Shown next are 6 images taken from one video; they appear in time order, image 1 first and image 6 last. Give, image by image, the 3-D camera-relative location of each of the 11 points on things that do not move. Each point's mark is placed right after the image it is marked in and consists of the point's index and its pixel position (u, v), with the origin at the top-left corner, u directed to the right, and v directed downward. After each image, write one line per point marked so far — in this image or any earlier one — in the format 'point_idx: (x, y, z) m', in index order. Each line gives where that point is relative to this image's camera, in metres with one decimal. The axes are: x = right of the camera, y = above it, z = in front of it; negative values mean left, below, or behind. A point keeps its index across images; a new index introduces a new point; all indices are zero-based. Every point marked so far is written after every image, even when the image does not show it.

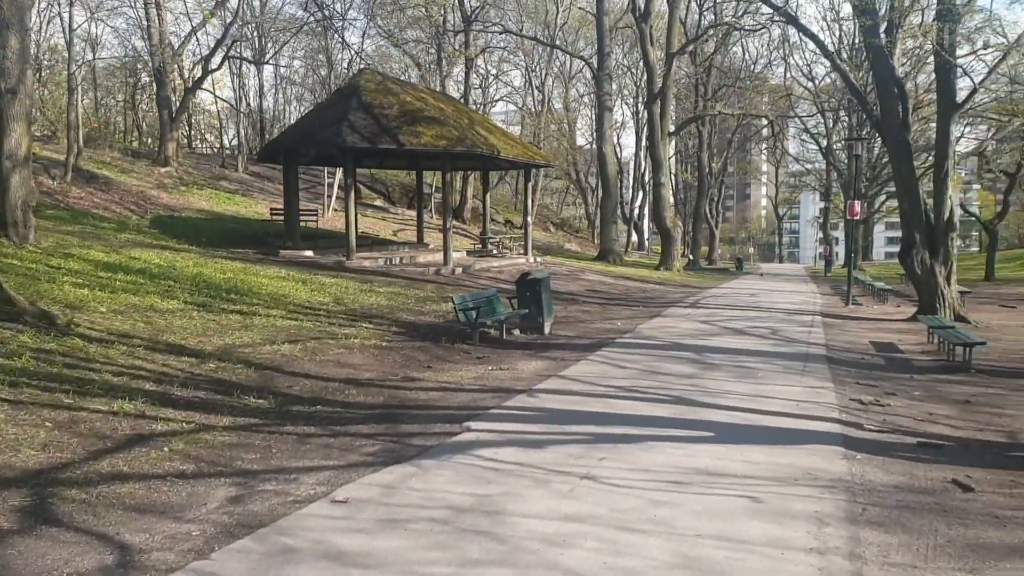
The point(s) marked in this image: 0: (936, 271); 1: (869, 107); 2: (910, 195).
0: (+7.5, +0.3, +16.9) m
1: (+7.0, +3.5, +18.8) m
2: (+7.1, +1.7, +17.2) m
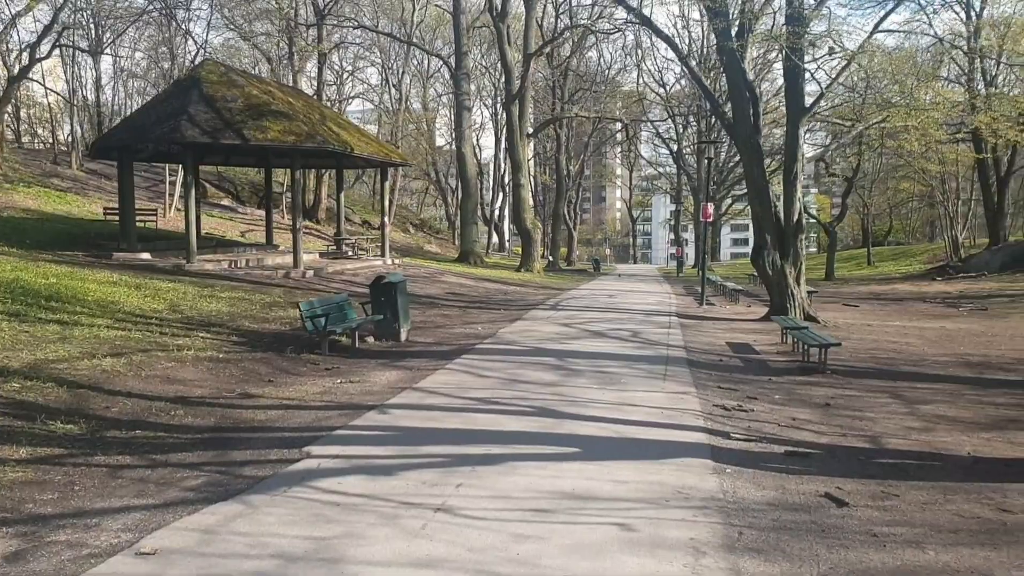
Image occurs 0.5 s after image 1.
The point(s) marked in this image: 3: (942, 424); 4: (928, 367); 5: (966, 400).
0: (+4.9, +0.3, +17.2) m
1: (+4.2, +3.5, +19.0) m
2: (+4.5, +1.7, +17.5) m
3: (+3.7, -1.2, +8.2) m
4: (+5.2, -1.0, +12.0) m
5: (+4.5, -1.1, +9.5) m
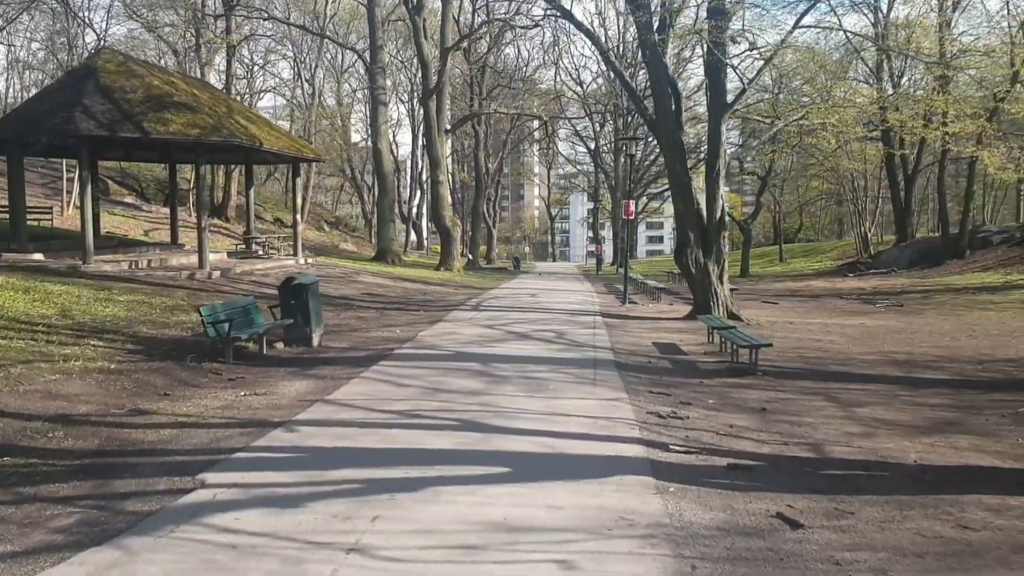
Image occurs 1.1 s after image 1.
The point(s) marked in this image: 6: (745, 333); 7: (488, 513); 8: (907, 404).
0: (+3.5, +0.3, +17.0) m
1: (+2.6, +3.6, +18.7) m
2: (+3.1, +1.7, +17.2) m
3: (+3.1, -1.2, +7.9) m
4: (+4.3, -1.0, +11.8) m
5: (+3.8, -1.1, +9.3) m
6: (+3.0, -0.6, +12.2) m
7: (-0.1, -1.2, +4.9) m
8: (+3.7, -1.1, +9.1) m
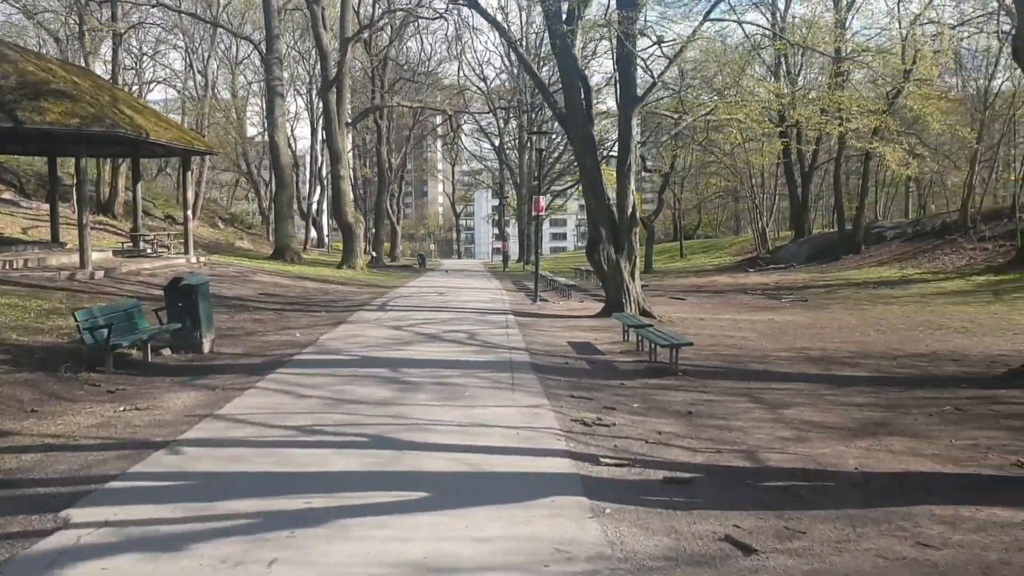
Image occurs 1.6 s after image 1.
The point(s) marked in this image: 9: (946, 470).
0: (+1.9, +0.4, +16.7) m
1: (+0.8, +3.6, +18.2) m
2: (+1.5, +1.7, +16.8) m
3: (+2.4, -1.1, +7.6) m
4: (+3.2, -0.9, +11.6) m
5: (+2.9, -1.1, +9.0) m
6: (+1.9, -0.5, +11.8) m
7: (-0.5, -1.2, +4.3) m
8: (+3.0, -1.1, +8.8) m
9: (+2.9, -1.2, +6.4) m
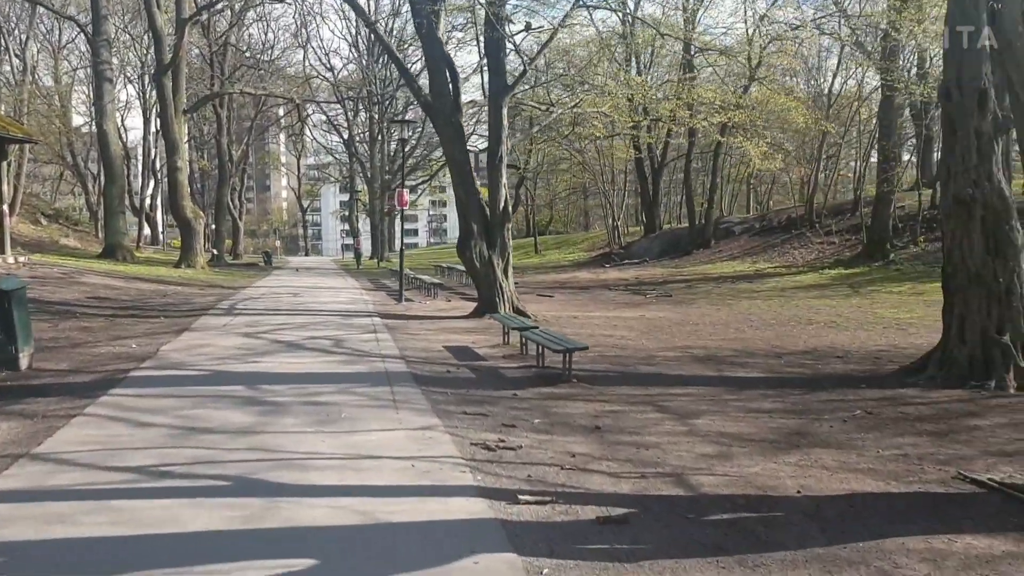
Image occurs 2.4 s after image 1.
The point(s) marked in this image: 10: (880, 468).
0: (-0.3, +0.4, +15.8) m
1: (-1.7, +3.6, +17.1) m
2: (-0.8, +1.8, +15.8) m
3: (+1.6, -1.1, +6.9) m
4: (+1.8, -0.9, +10.9) m
5: (+1.9, -1.1, +8.3) m
6: (+0.4, -0.5, +11.0) m
7: (-0.7, -1.2, +3.2) m
8: (+2.0, -1.1, +8.2) m
9: (+2.3, -1.2, +5.8) m
10: (+2.4, -1.2, +6.3) m
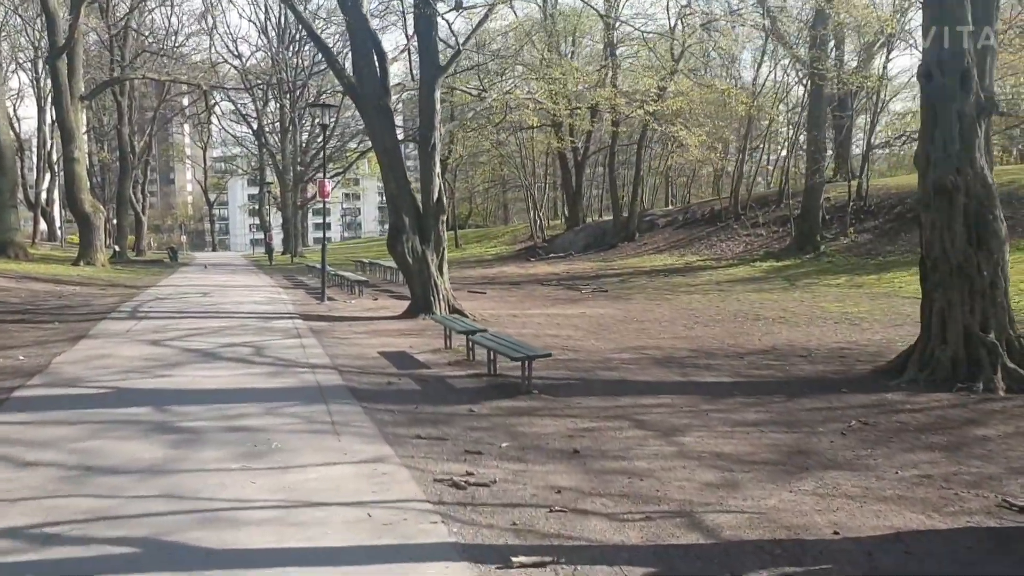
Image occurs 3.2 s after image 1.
0: (-1.3, +0.4, +14.6) m
1: (-2.9, +3.7, +15.8) m
2: (-1.8, +1.8, +14.6) m
3: (+1.4, -1.1, +6.0) m
4: (+1.2, -0.9, +10.0) m
5: (+1.6, -1.0, +7.4) m
6: (-0.2, -0.5, +10.0) m
7: (-0.6, -1.3, +2.0) m
8: (+1.6, -1.0, +7.3) m
9: (+2.2, -1.2, +5.0) m
10: (+2.3, -1.2, +5.5) m
